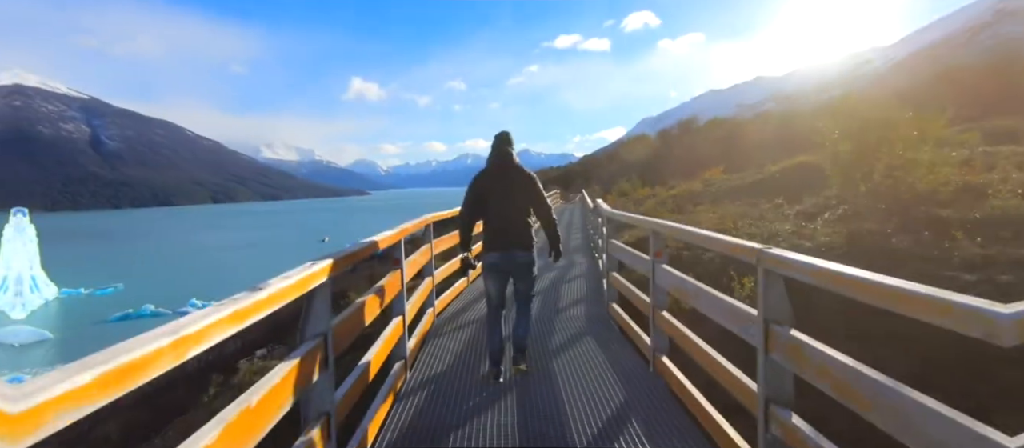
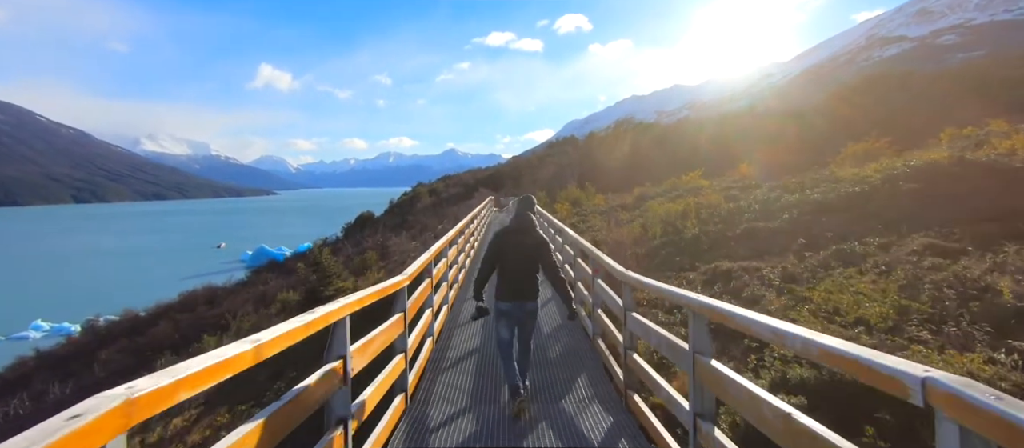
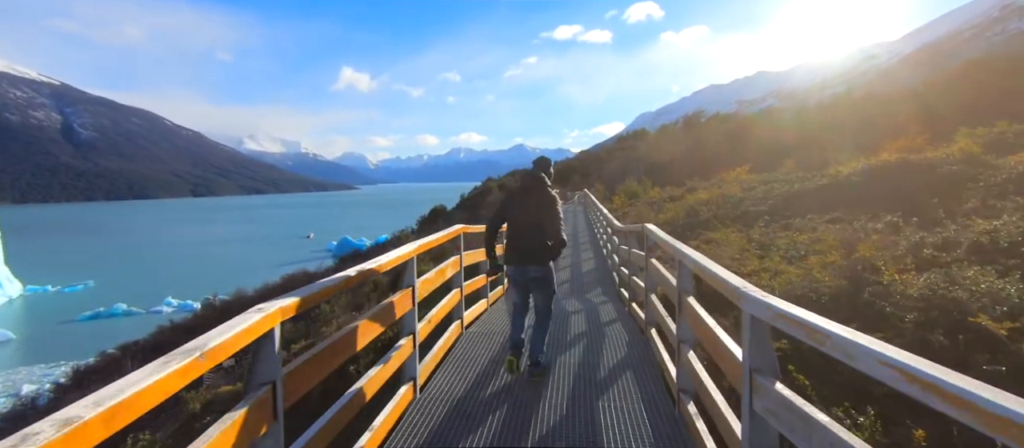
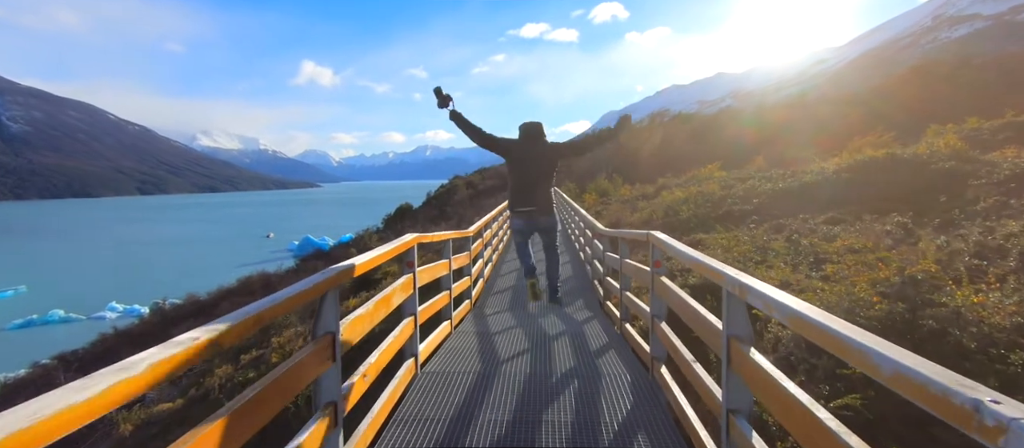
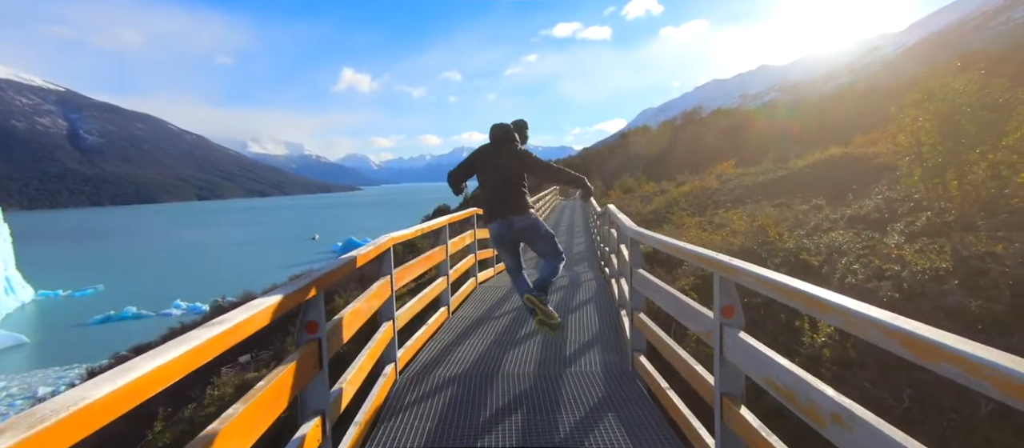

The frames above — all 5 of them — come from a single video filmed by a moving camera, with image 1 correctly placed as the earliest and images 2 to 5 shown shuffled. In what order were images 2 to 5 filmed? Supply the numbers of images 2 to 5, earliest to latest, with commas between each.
5, 3, 4, 2
